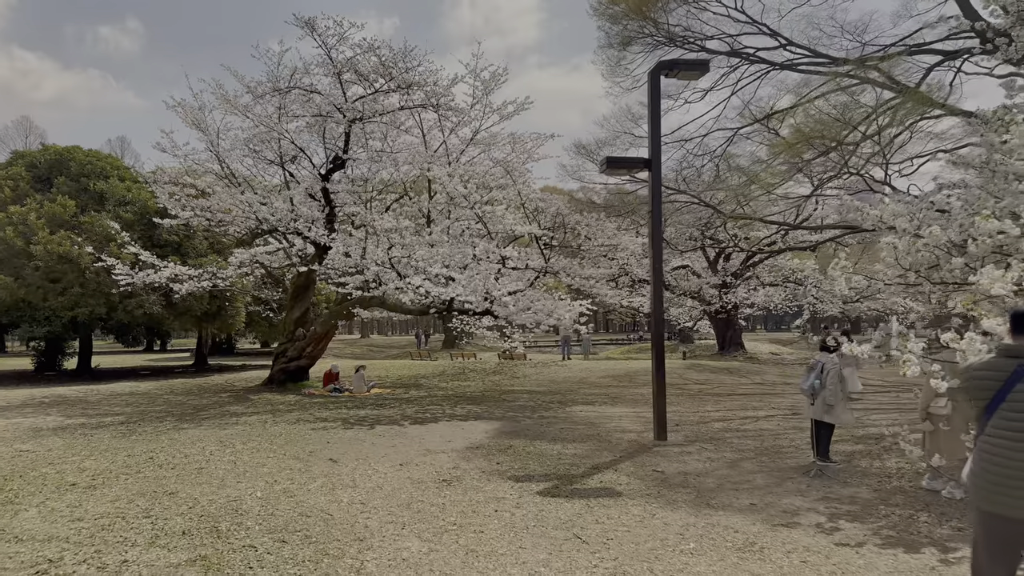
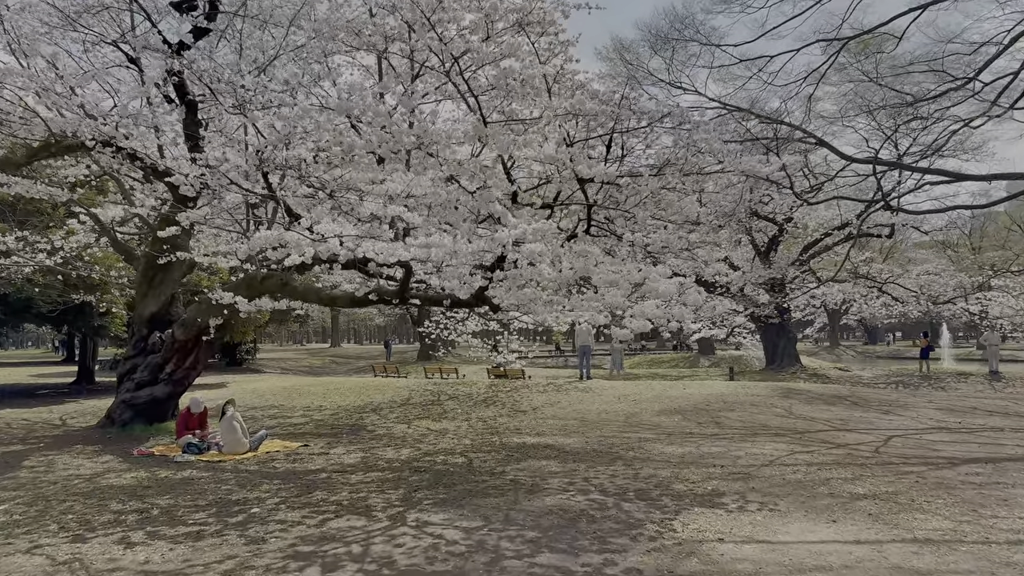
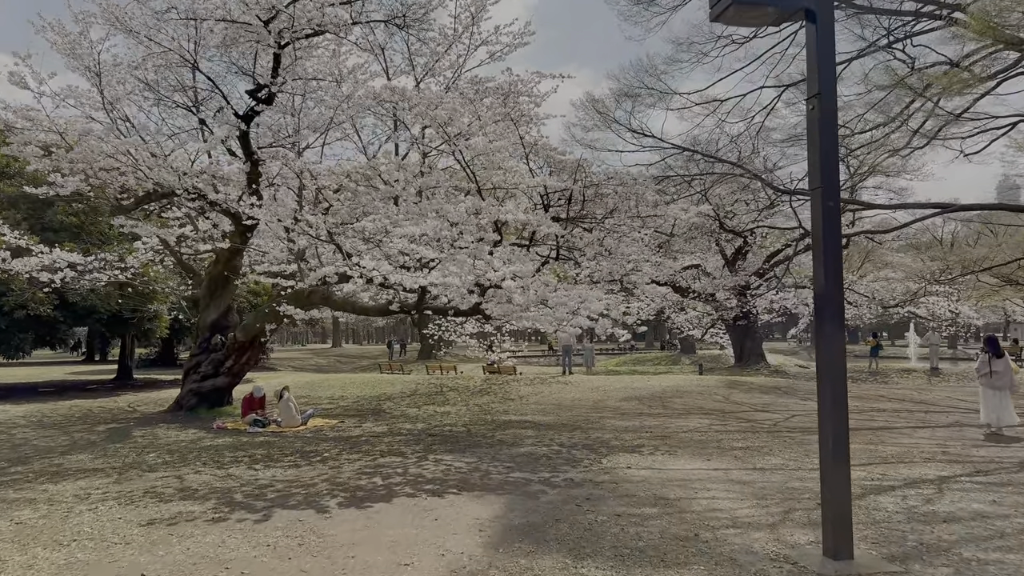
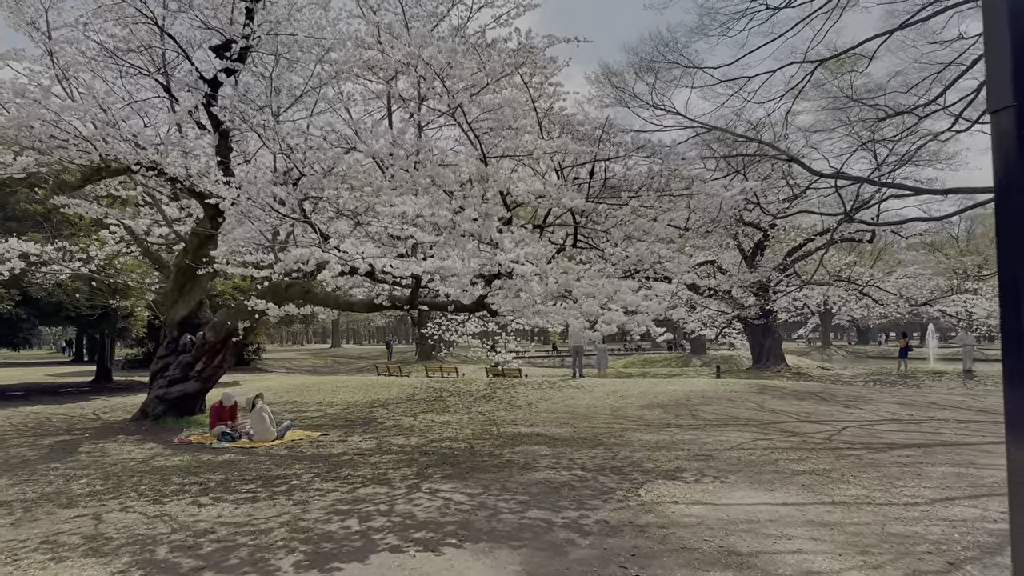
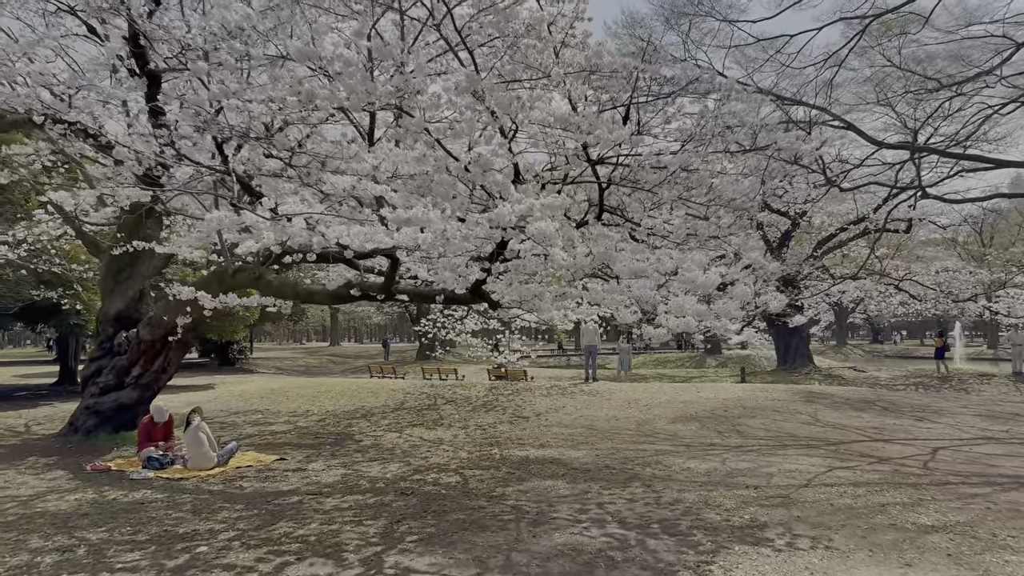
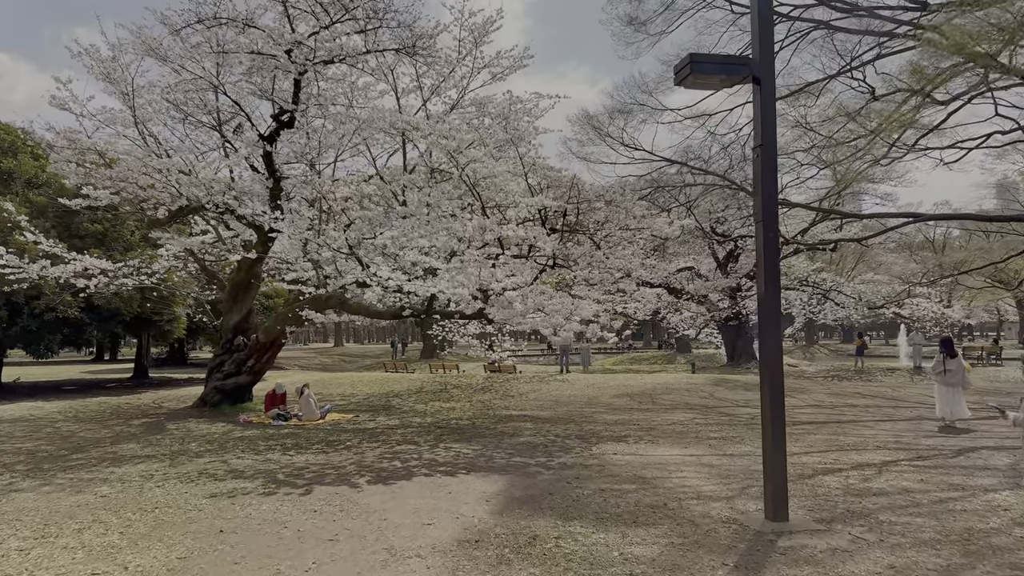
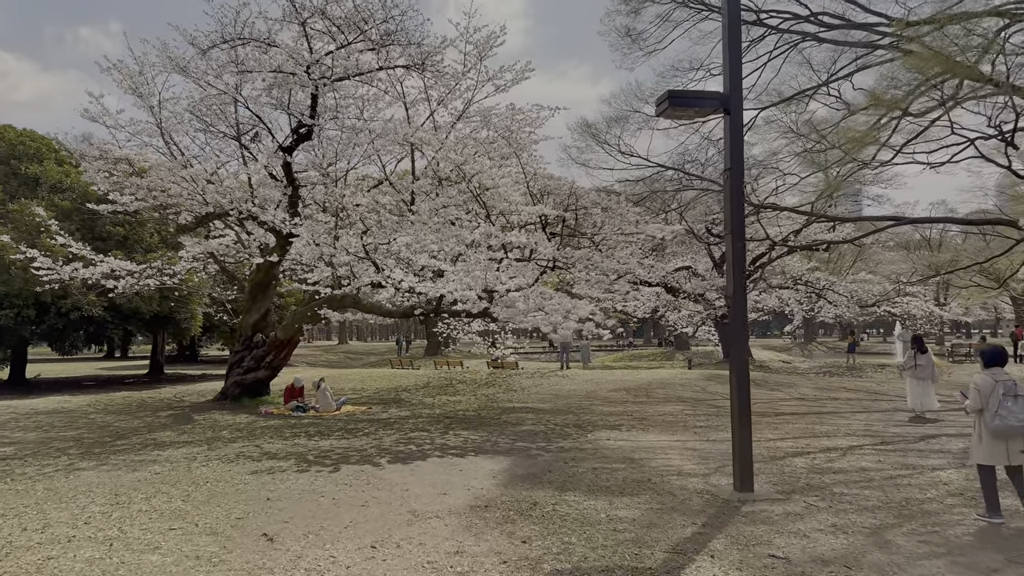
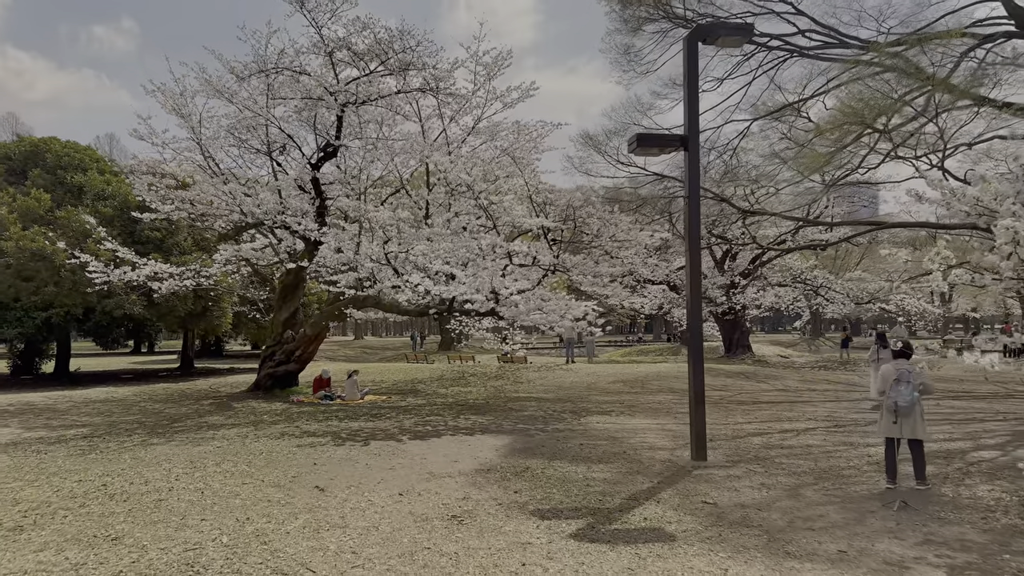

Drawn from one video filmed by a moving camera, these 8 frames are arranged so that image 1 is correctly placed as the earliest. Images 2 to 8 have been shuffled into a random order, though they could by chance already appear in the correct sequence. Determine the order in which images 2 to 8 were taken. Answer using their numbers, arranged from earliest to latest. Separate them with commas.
8, 7, 6, 3, 4, 2, 5
